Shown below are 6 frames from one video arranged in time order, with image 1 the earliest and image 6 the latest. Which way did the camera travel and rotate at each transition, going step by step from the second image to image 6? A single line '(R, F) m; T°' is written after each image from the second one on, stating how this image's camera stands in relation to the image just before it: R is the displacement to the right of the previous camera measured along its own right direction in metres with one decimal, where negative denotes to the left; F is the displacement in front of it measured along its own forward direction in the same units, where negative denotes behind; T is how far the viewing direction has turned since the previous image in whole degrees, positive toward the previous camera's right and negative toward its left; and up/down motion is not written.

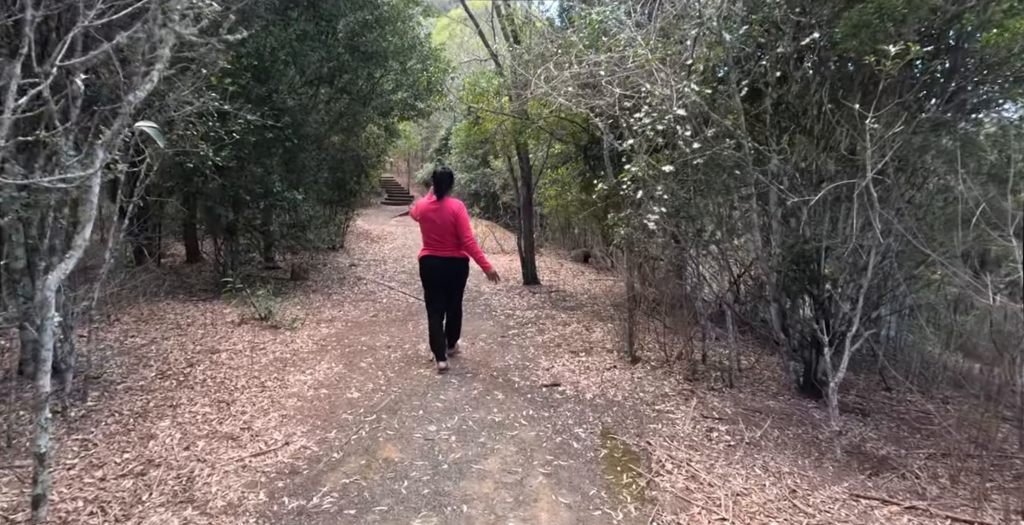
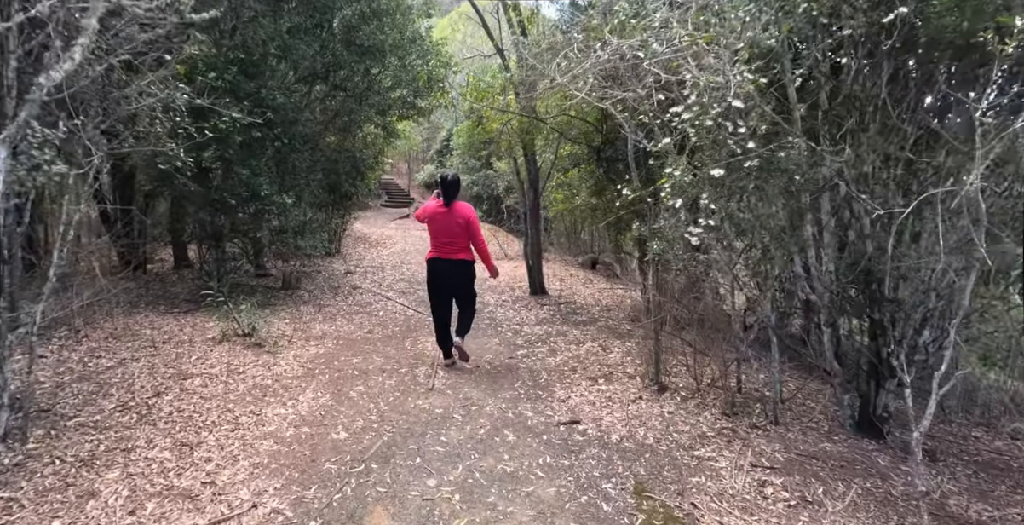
(-0.1, +0.6) m; 0°
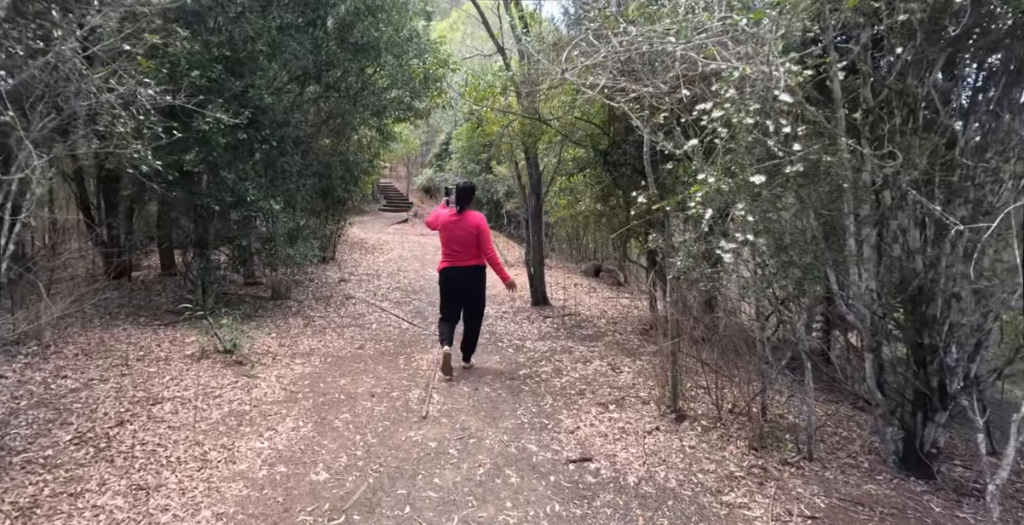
(0.0, +0.4) m; 0°
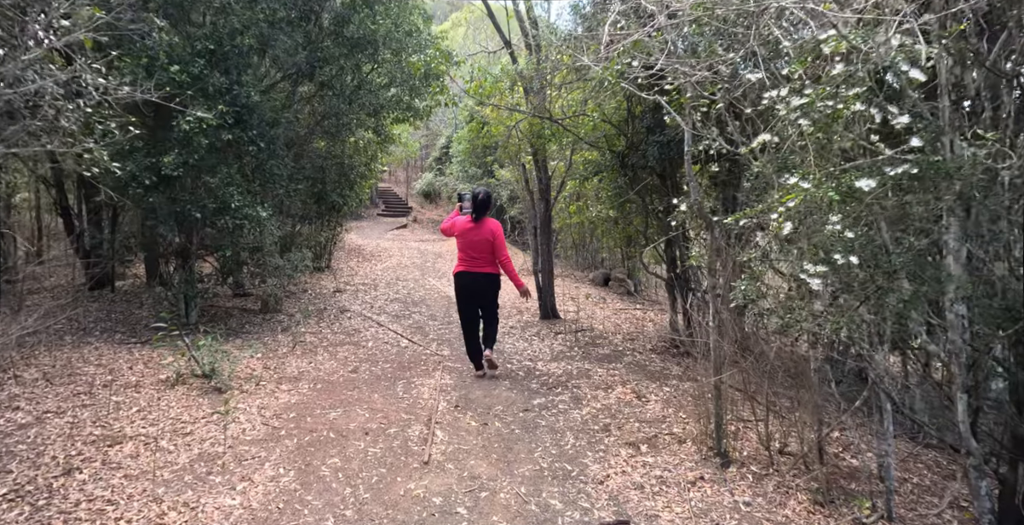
(-0.1, +0.6) m; 0°
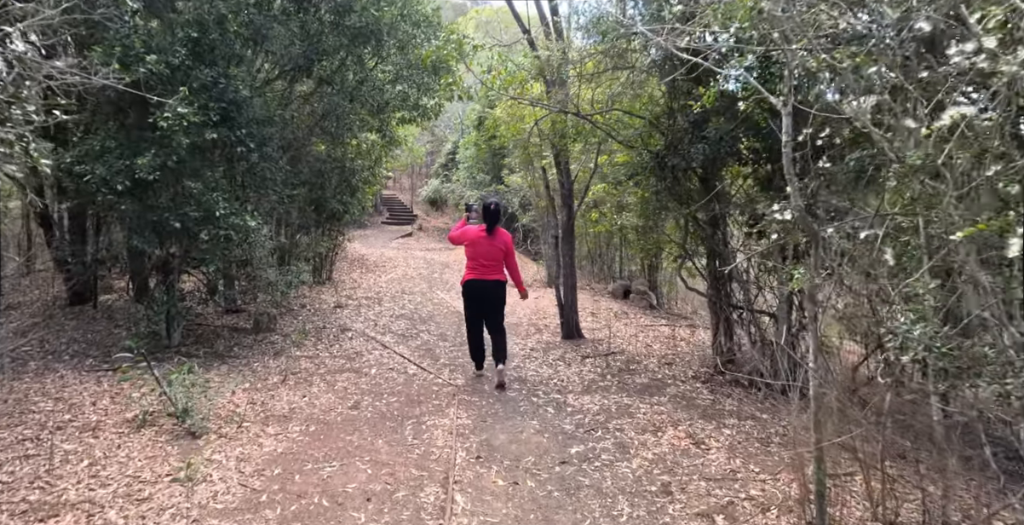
(-0.2, +0.8) m; 0°
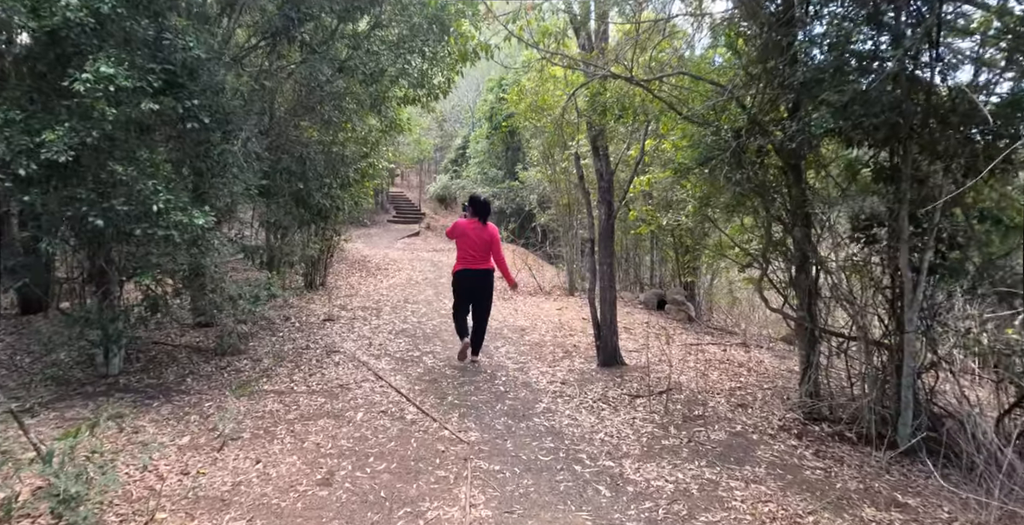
(-0.2, +1.4) m; -1°
